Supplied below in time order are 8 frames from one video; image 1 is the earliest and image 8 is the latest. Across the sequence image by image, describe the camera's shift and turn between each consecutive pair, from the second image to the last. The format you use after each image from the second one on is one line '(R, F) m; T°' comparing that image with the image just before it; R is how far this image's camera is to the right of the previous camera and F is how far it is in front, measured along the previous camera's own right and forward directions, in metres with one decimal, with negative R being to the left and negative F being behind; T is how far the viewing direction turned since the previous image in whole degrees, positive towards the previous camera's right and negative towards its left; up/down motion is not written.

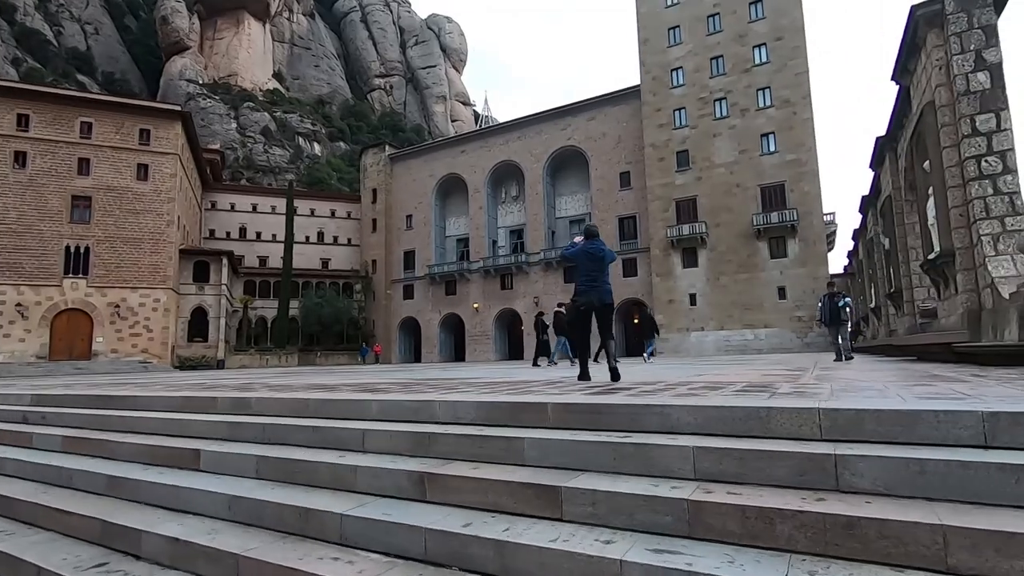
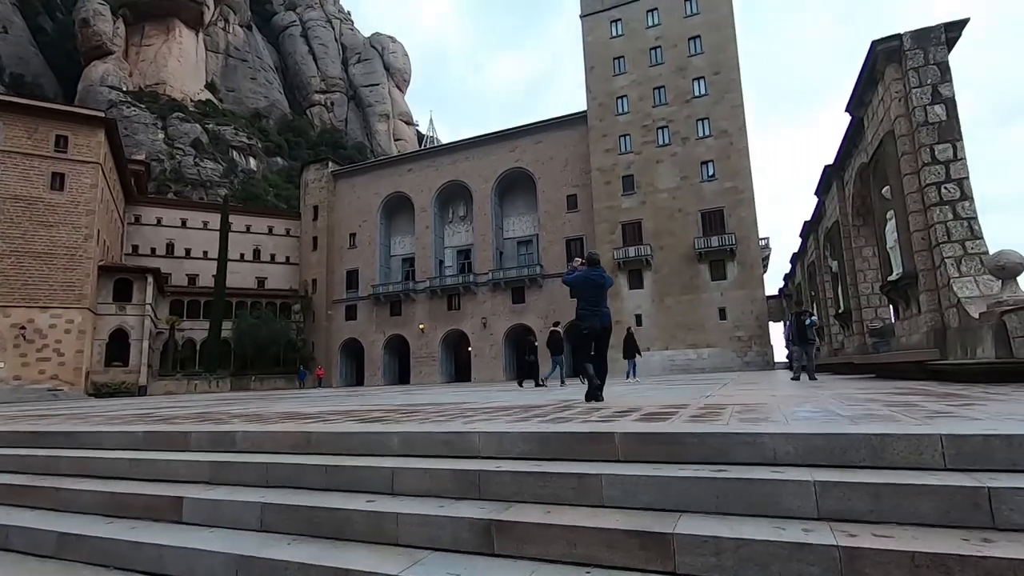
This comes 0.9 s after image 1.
(-0.4, +0.3) m; +6°
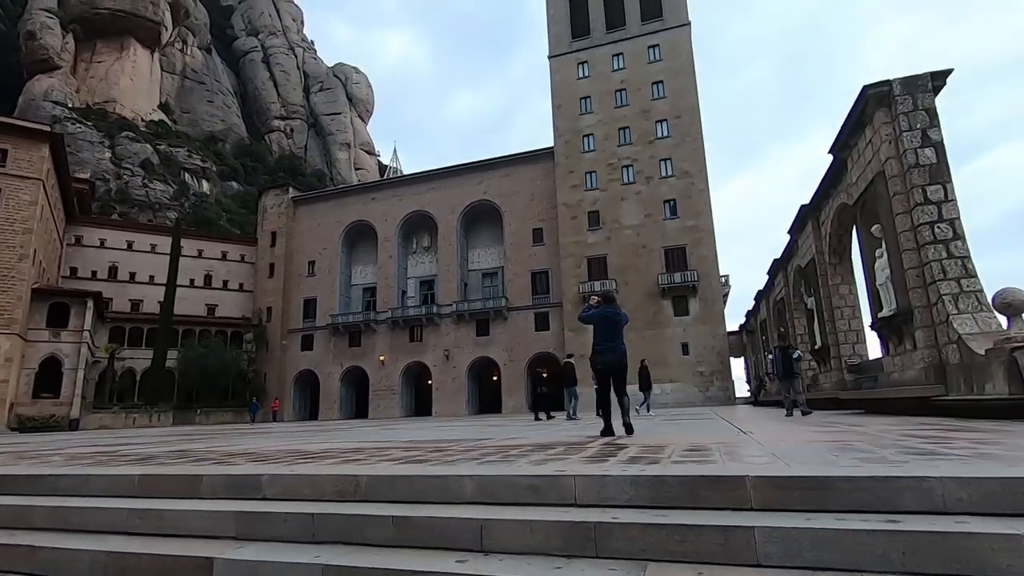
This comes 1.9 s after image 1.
(-0.5, +0.3) m; +5°
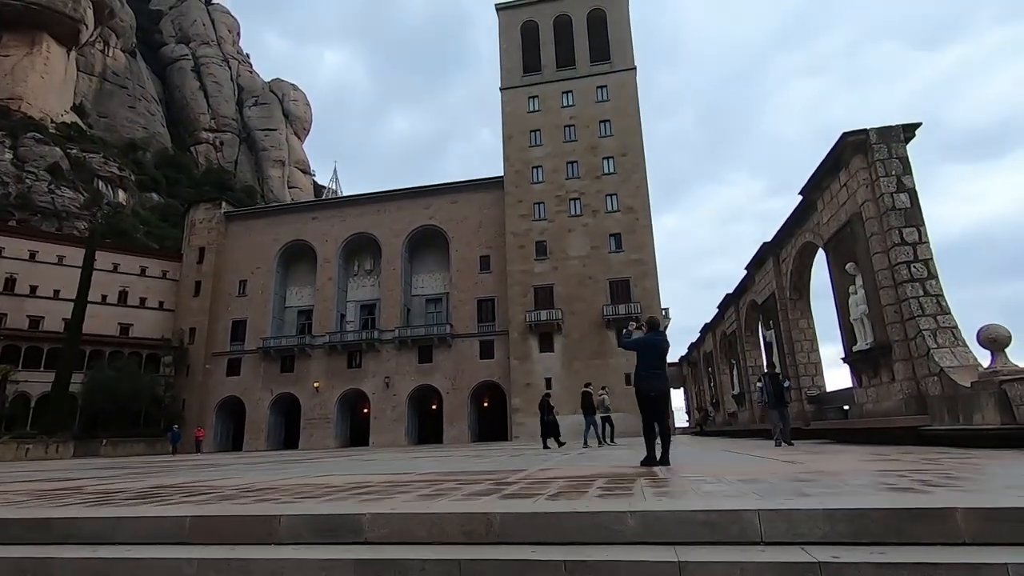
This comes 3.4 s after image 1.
(-0.7, +0.2) m; +7°
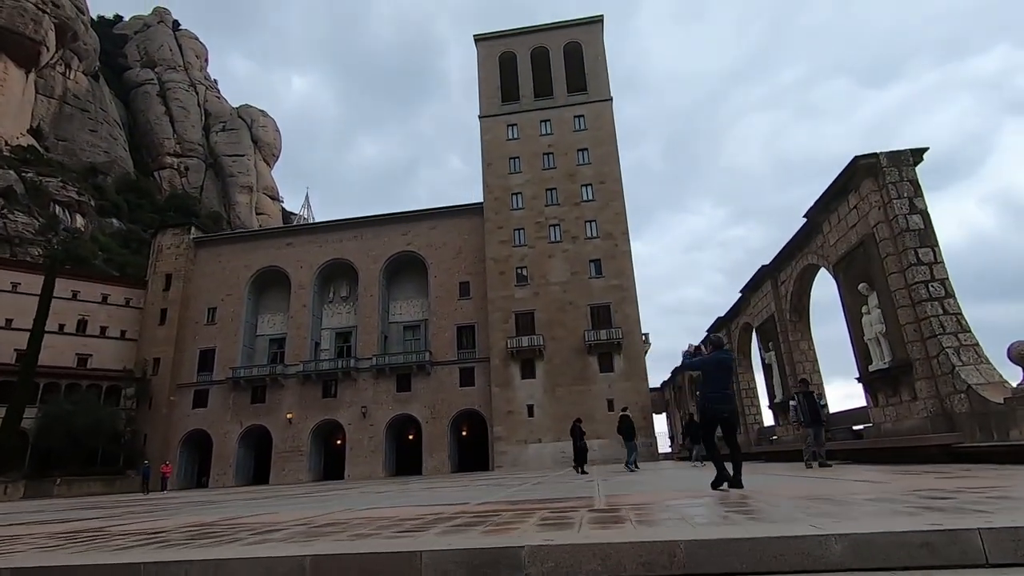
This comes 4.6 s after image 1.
(-0.6, +0.2) m; +3°
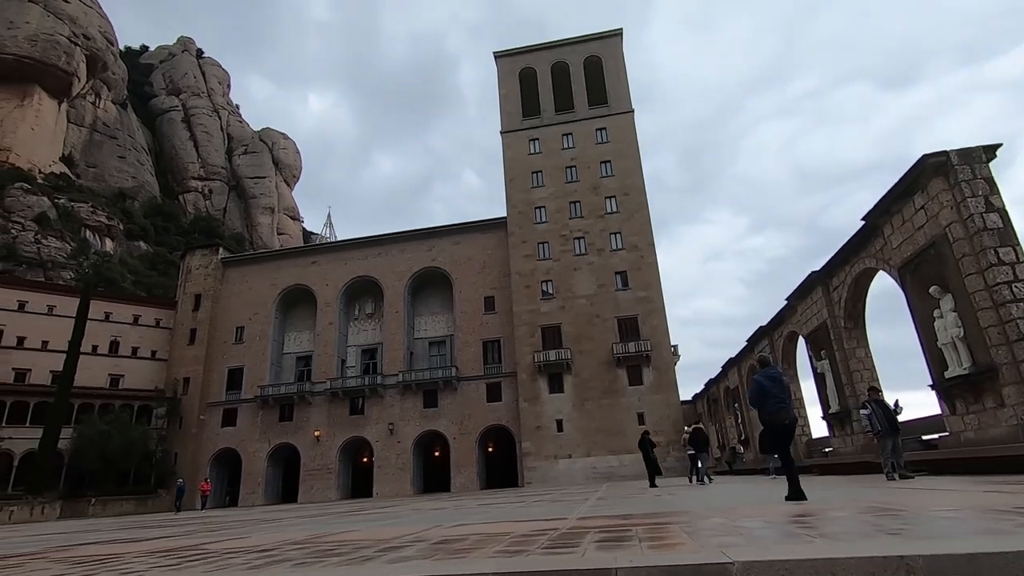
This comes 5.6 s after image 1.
(-0.5, +0.1) m; -2°
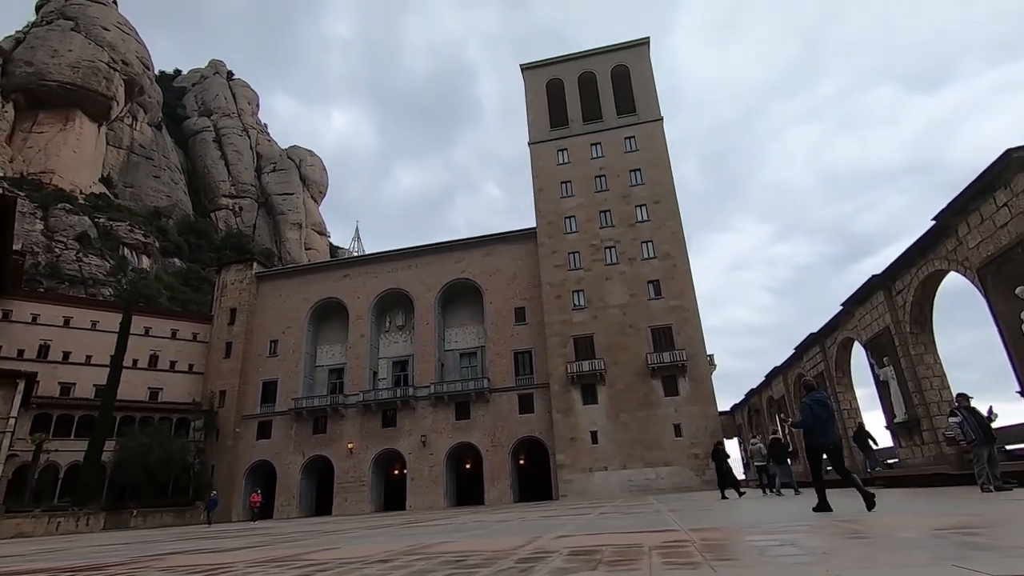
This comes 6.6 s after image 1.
(-0.5, +0.1) m; -2°
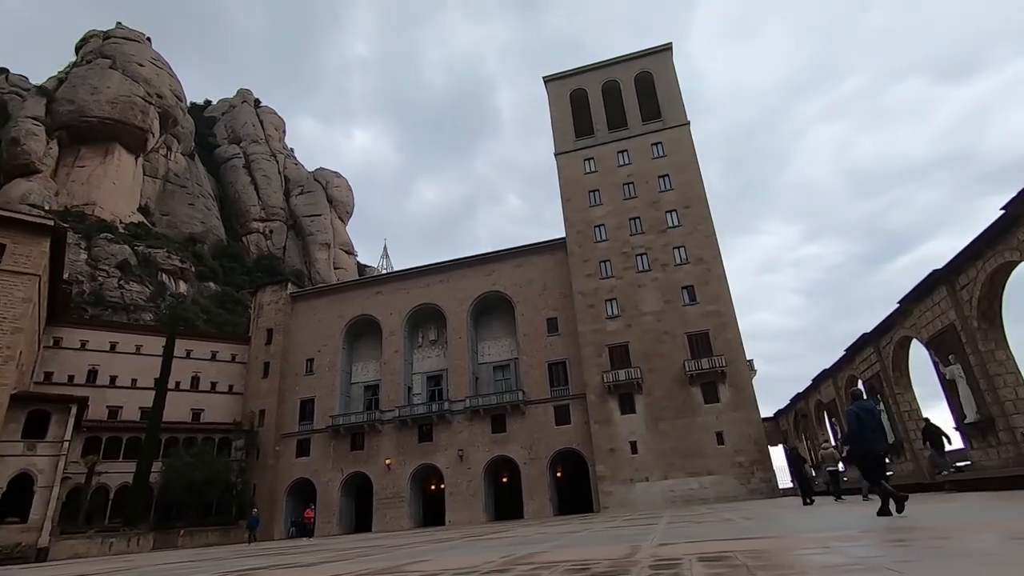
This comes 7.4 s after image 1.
(-0.4, 0.0) m; -3°
